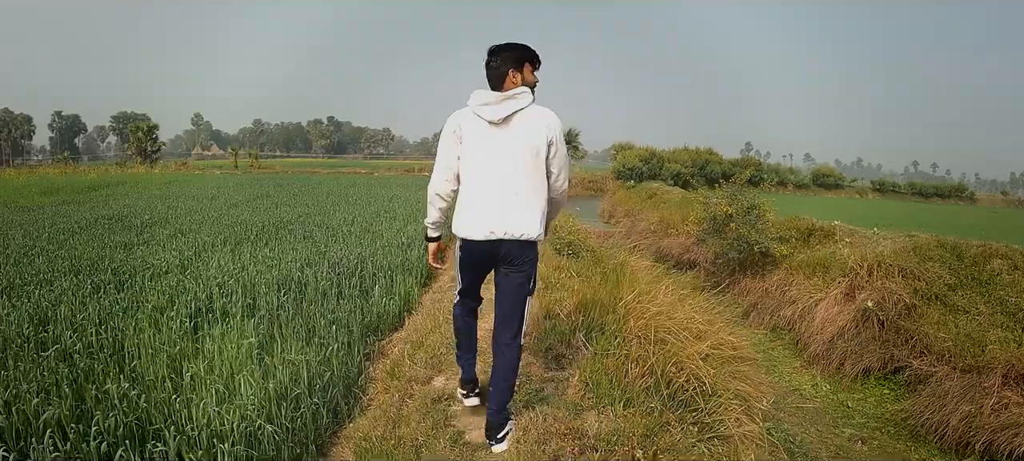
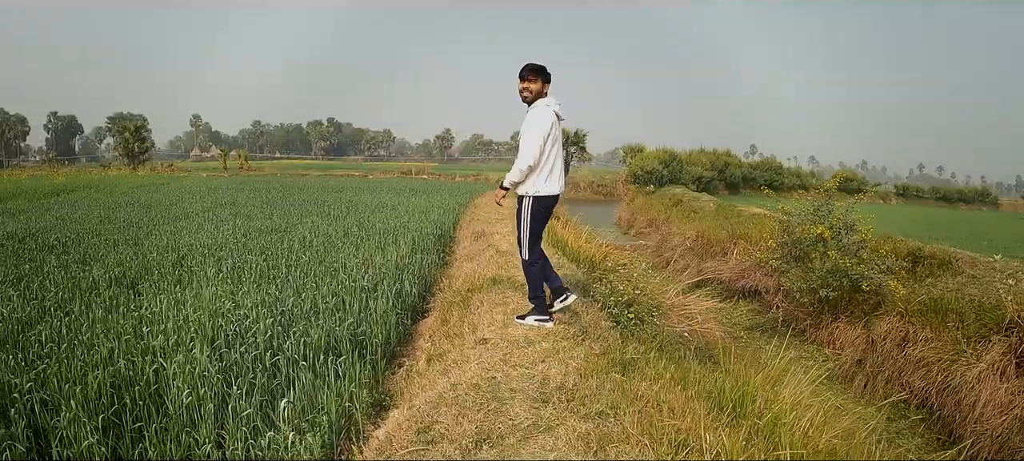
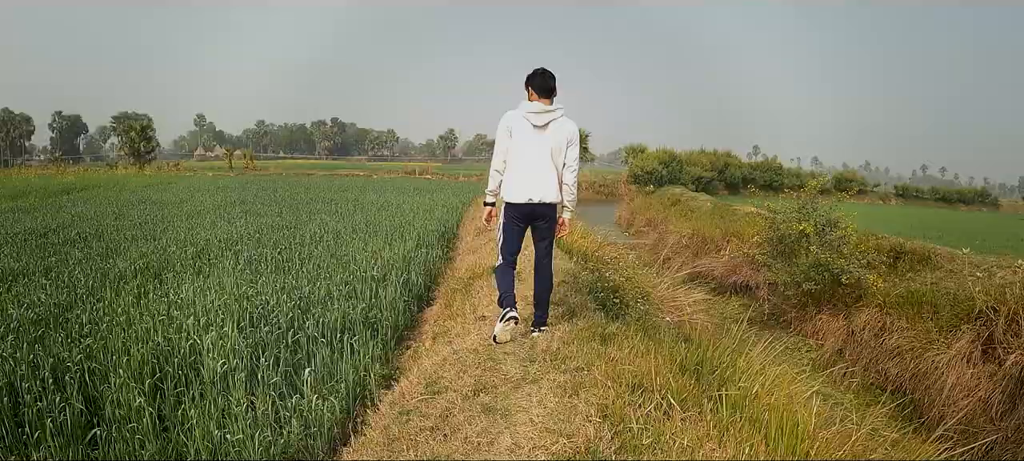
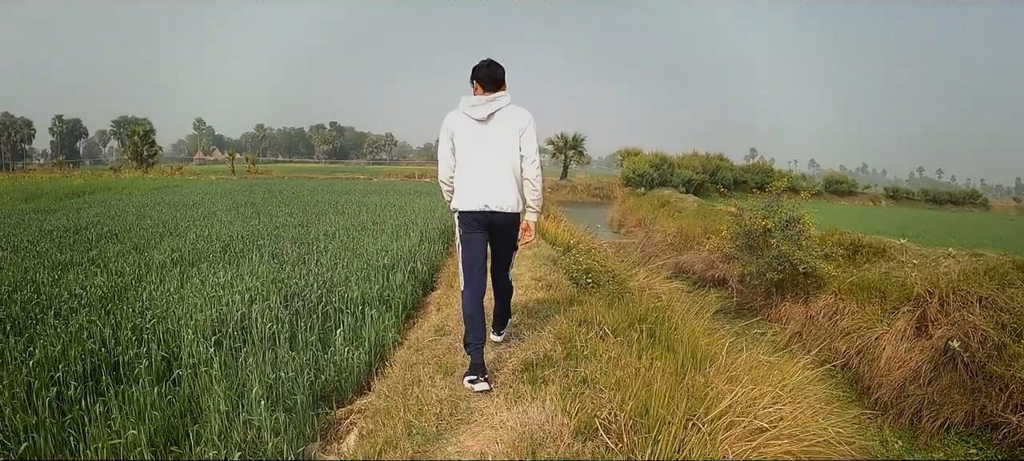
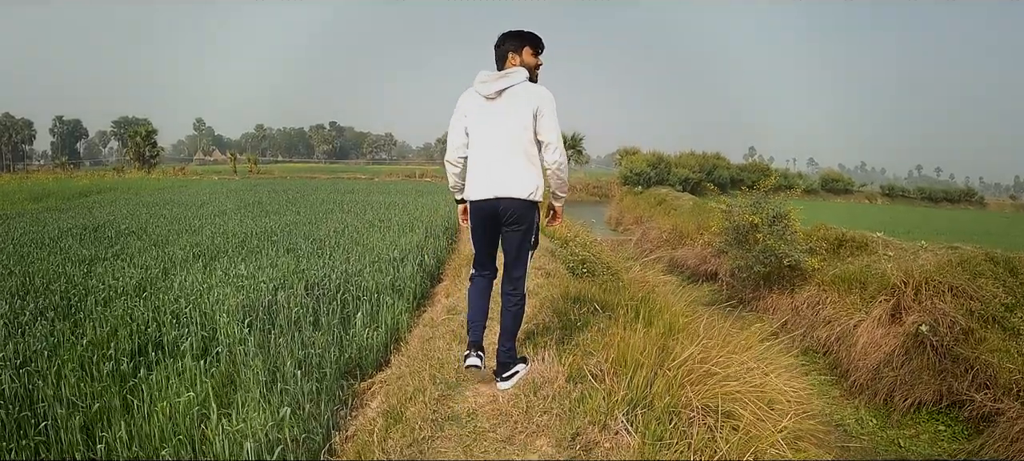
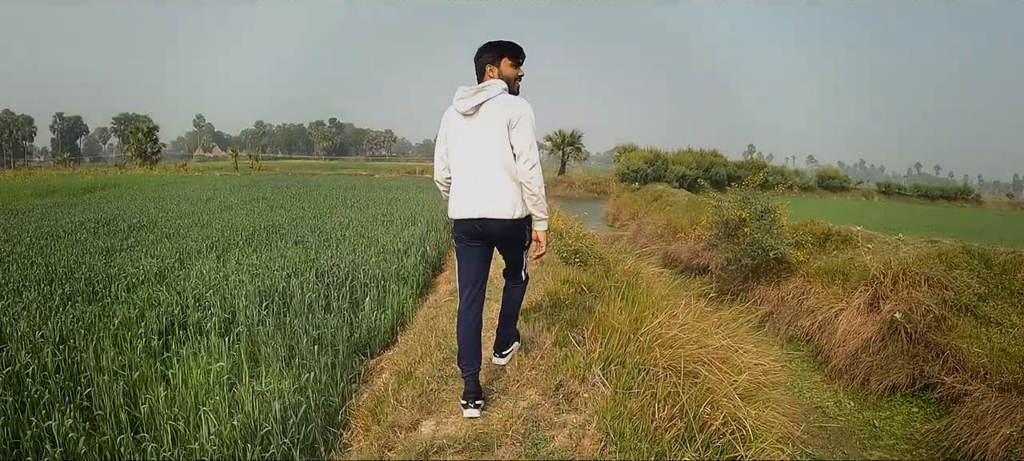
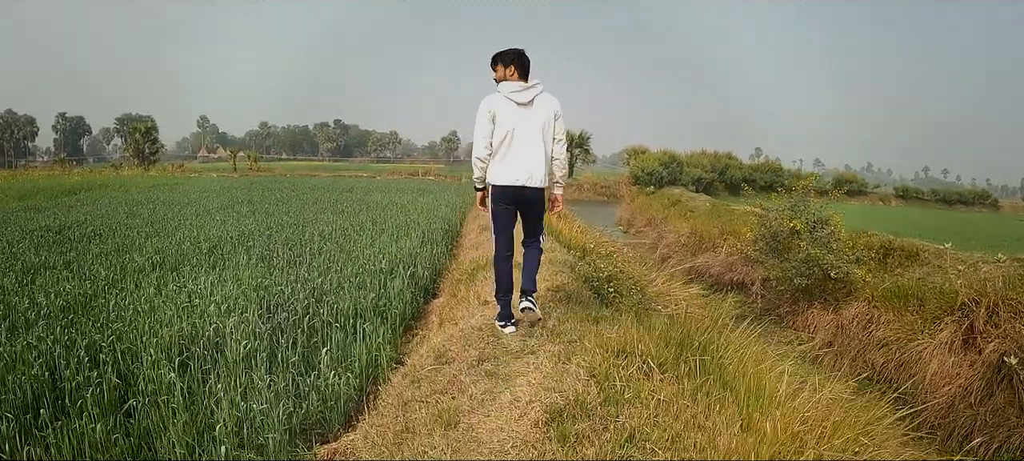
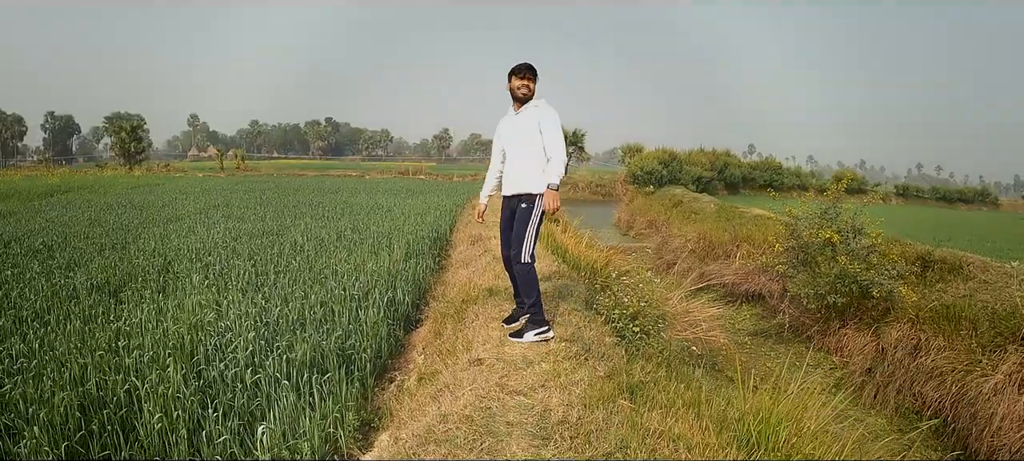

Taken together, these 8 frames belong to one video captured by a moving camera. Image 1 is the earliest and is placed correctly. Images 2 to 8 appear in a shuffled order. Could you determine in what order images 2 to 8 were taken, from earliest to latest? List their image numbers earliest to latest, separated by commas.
6, 5, 4, 7, 3, 2, 8
